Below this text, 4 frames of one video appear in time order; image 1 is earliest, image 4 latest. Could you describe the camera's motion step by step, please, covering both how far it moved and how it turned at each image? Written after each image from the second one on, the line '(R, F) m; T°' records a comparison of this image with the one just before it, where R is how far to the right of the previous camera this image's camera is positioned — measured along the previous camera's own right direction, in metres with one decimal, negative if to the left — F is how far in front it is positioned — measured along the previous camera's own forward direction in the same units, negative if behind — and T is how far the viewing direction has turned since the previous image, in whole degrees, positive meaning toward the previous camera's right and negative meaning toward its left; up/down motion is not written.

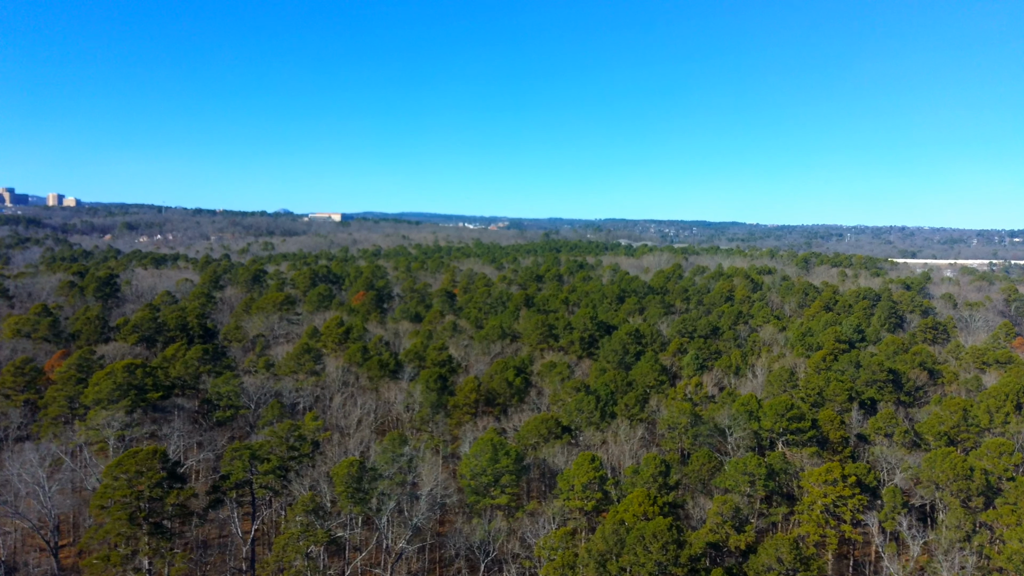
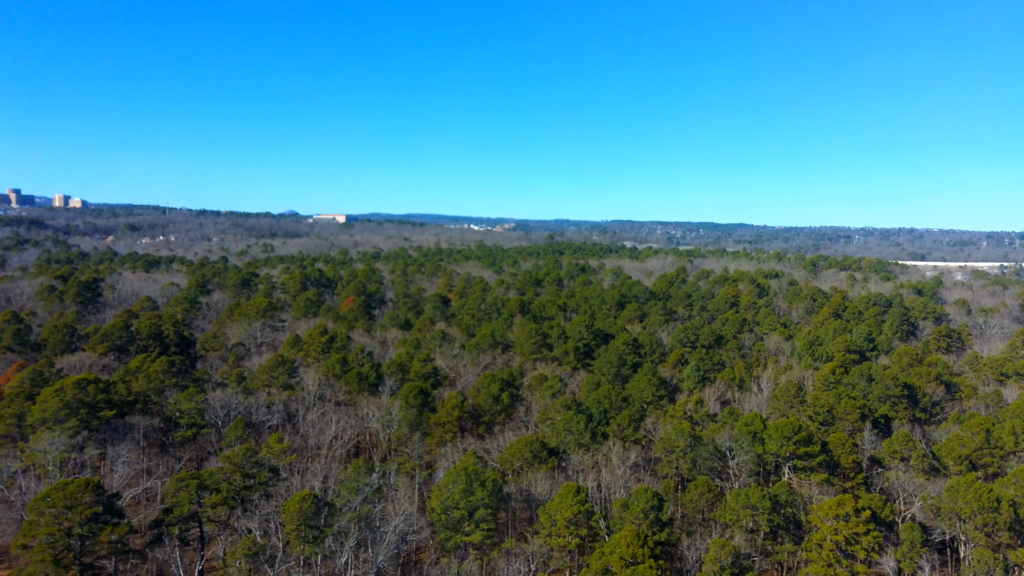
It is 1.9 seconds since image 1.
(+0.5, +1.8) m; 0°
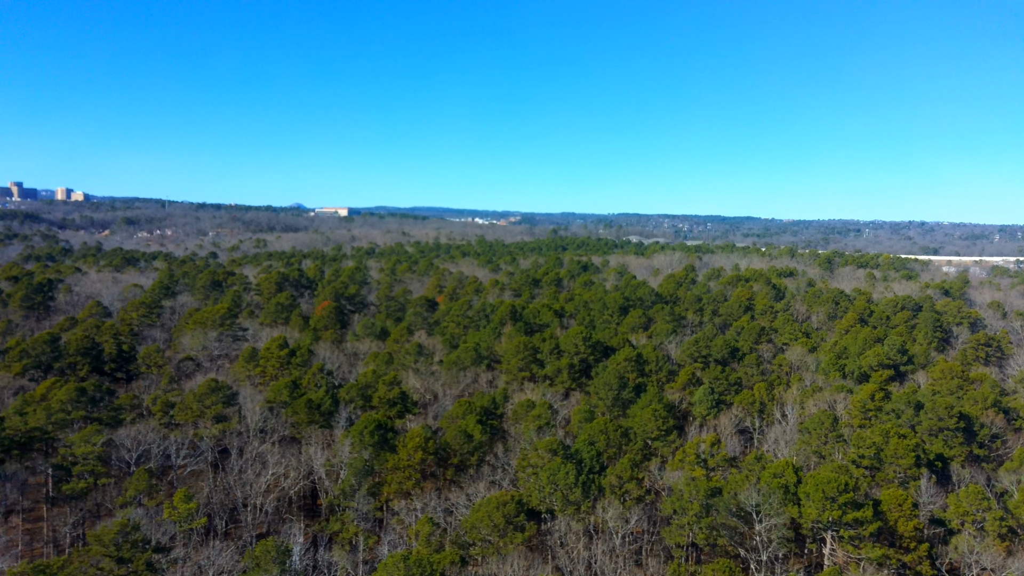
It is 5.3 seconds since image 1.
(+0.7, +4.2) m; 0°
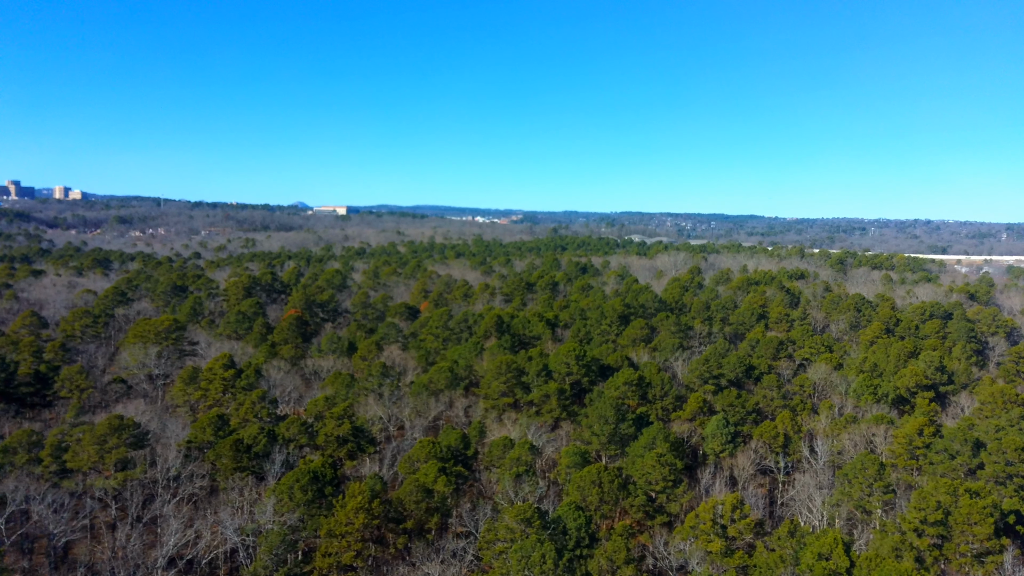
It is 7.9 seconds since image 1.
(+0.6, +4.1) m; 0°
